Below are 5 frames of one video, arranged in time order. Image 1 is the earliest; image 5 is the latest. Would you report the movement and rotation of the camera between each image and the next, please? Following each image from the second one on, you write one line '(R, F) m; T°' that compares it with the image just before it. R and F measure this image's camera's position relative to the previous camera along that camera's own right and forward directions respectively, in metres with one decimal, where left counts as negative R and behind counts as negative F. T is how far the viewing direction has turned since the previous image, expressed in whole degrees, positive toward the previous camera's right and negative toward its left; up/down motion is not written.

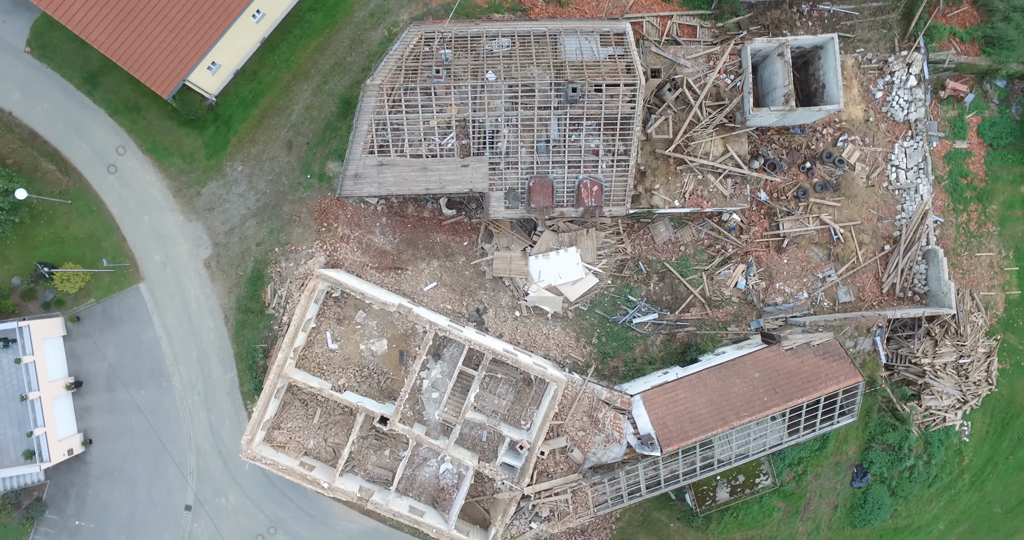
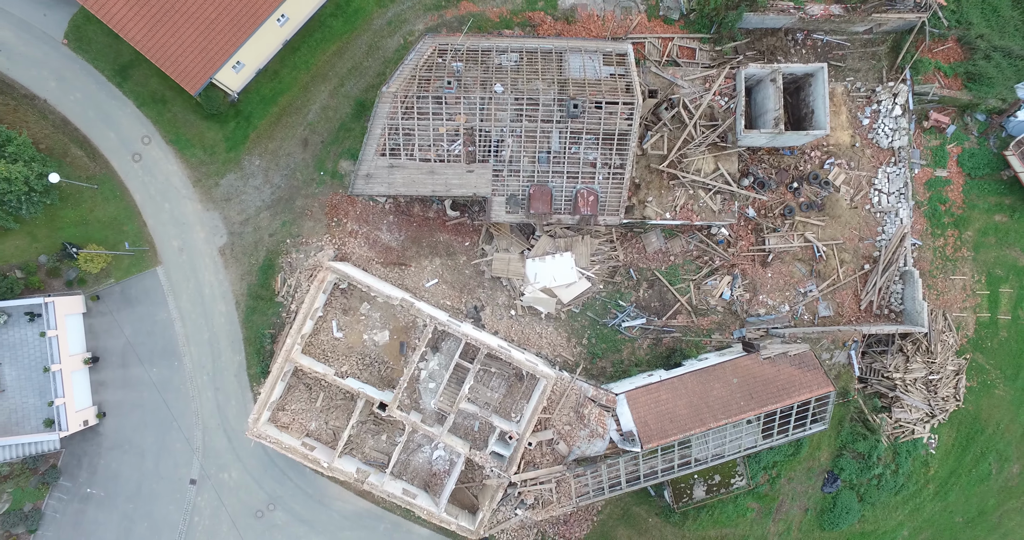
(+0.1, -1.0) m; 0°
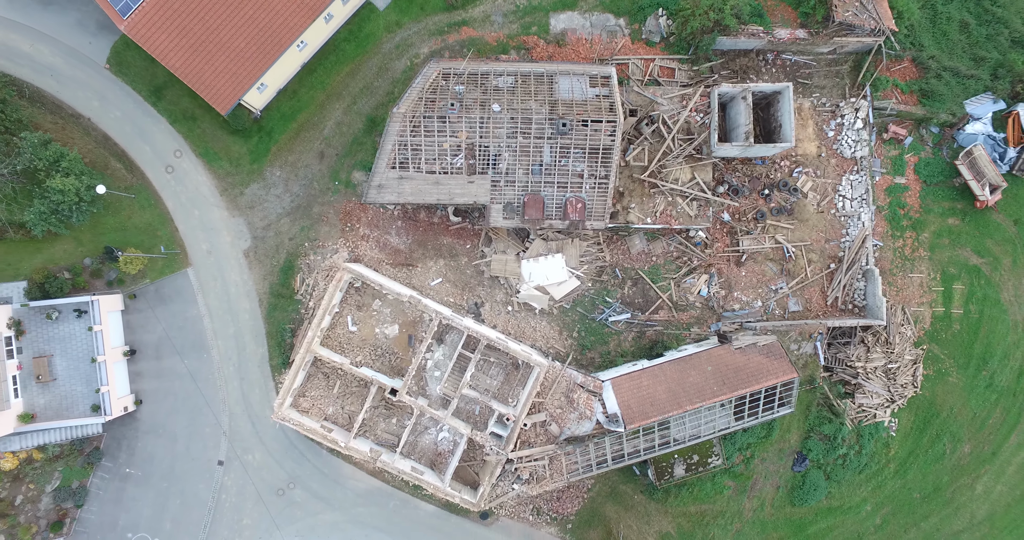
(+0.1, -2.0) m; 0°
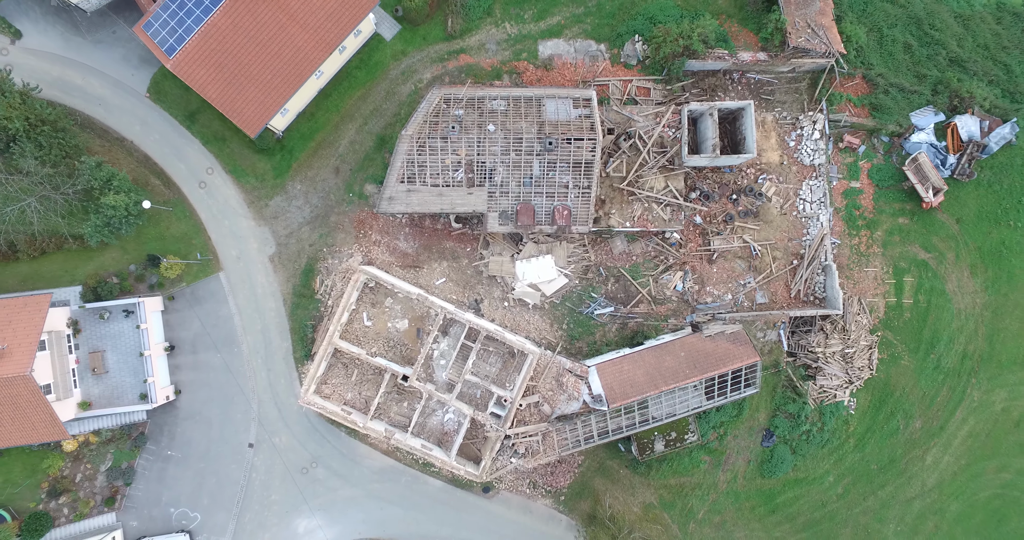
(+0.2, -2.5) m; 0°
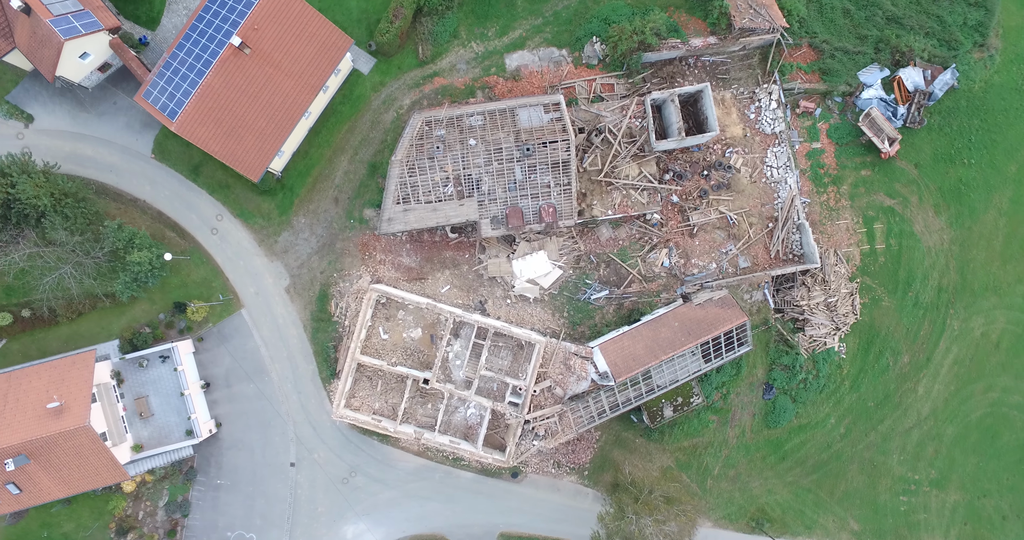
(+0.2, -1.8) m; 0°
